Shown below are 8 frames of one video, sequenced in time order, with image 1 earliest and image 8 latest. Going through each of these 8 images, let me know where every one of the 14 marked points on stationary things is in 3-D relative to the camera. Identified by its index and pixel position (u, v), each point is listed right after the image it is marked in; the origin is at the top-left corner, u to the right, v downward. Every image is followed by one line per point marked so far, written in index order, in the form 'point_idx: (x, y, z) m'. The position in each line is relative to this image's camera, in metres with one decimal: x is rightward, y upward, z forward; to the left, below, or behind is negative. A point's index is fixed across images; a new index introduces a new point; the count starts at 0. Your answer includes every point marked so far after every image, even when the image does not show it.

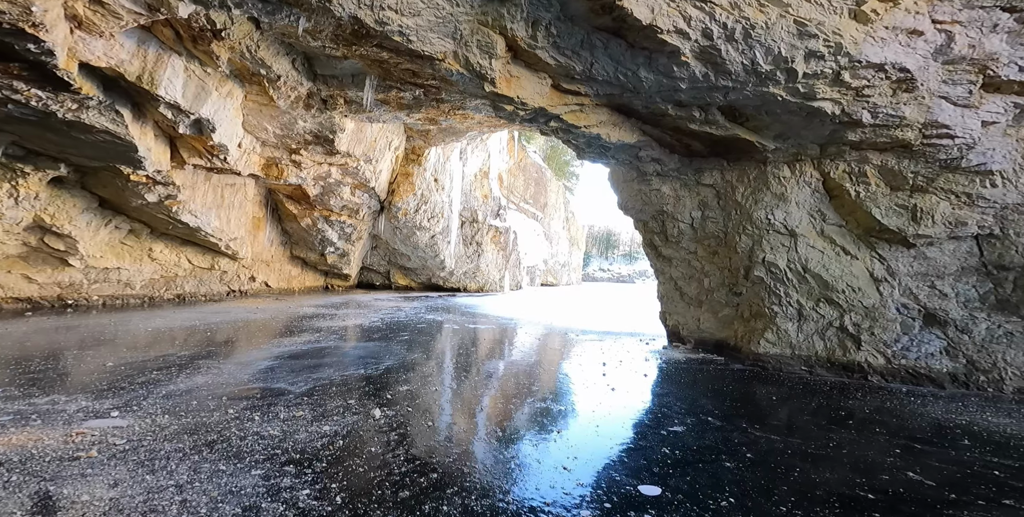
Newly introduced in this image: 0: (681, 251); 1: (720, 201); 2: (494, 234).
0: (+2.5, +0.1, +7.2) m
1: (+2.8, +0.8, +6.6) m
2: (-0.7, +0.9, +19.7) m
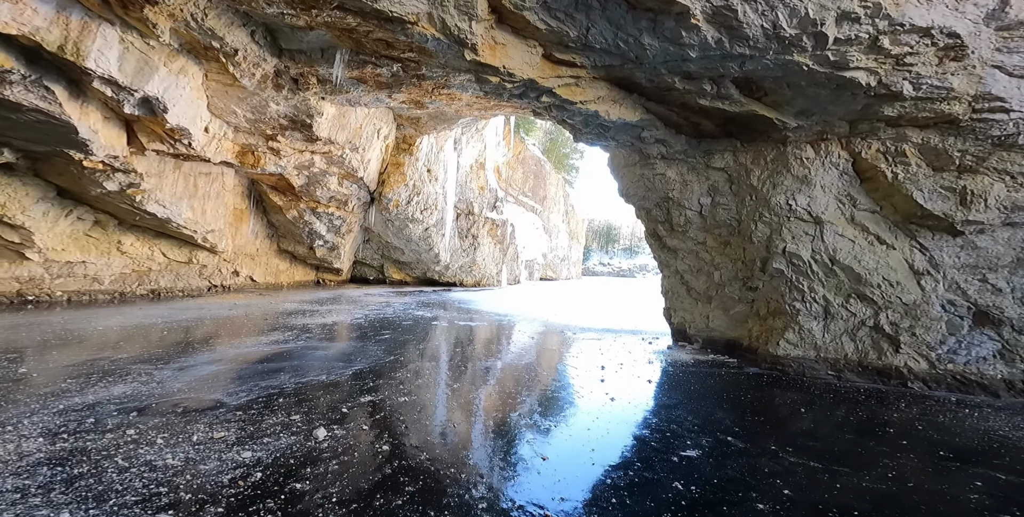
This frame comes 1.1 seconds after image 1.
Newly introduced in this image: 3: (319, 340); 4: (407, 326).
0: (+2.4, +0.2, +6.6) m
1: (+2.7, +0.9, +5.9) m
2: (-0.9, +1.2, +19.0) m
3: (-2.8, -1.1, +7.0) m
4: (-2.1, -1.3, +9.5) m
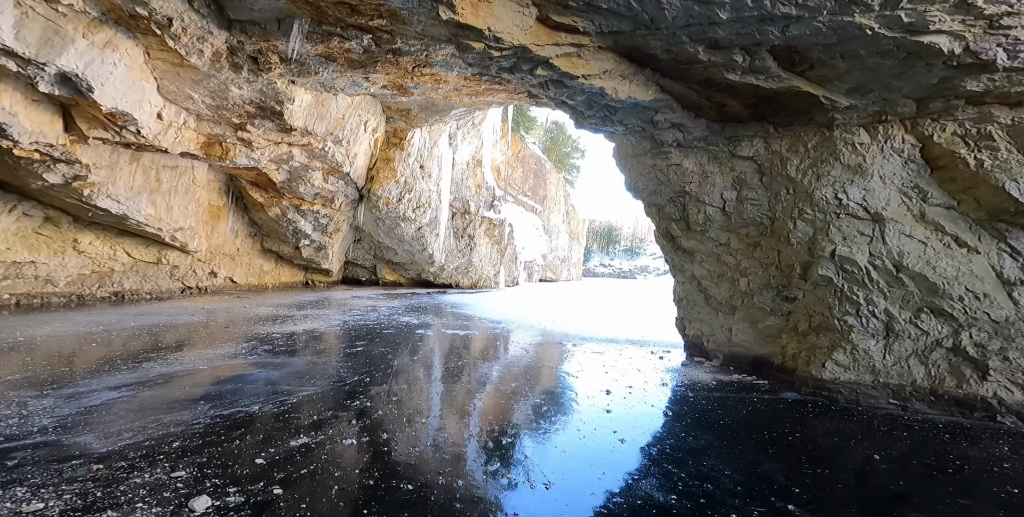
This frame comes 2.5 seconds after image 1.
0: (+2.3, +0.2, +5.6) m
1: (+2.6, +0.8, +5.0) m
2: (-1.0, +1.2, +18.1) m
3: (-2.9, -1.1, +6.1) m
4: (-2.2, -1.3, +8.6) m
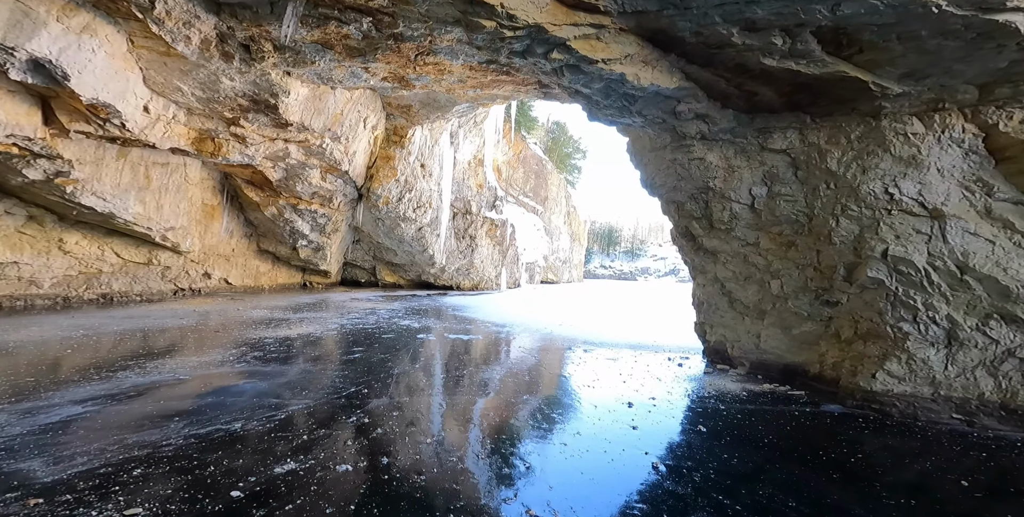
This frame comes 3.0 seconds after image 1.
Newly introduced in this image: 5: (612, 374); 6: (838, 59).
0: (+2.4, +0.2, +5.2) m
1: (+2.7, +0.8, +4.6) m
2: (-0.9, +1.1, +17.7) m
3: (-2.8, -1.2, +5.7) m
4: (-2.1, -1.3, +8.2) m
5: (+1.2, -1.4, +5.8) m
6: (+2.6, +1.6, +3.8) m
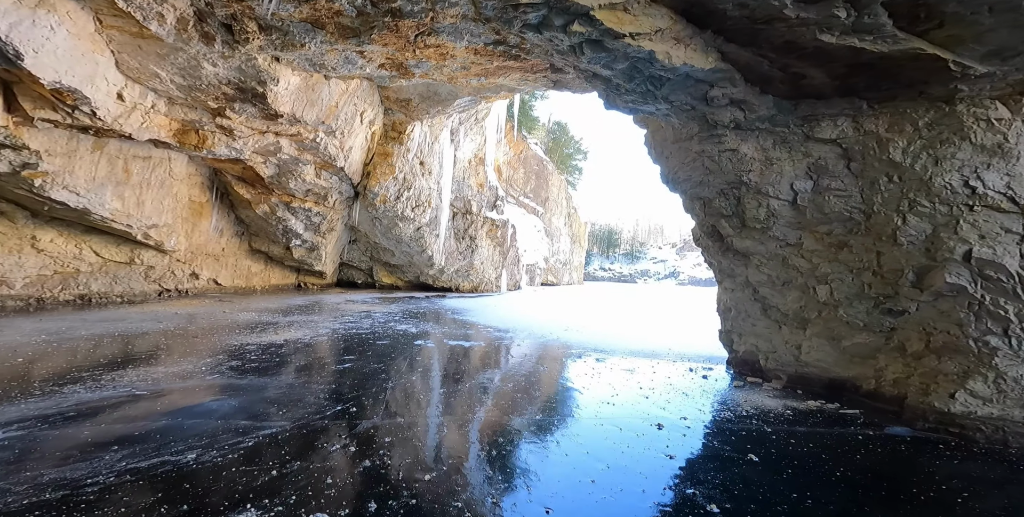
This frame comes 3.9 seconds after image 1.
0: (+2.5, +0.2, +4.7) m
1: (+2.8, +0.8, +4.1) m
2: (-0.8, +1.1, +17.2) m
3: (-2.7, -1.1, +5.1) m
4: (-2.0, -1.4, +7.6) m
5: (+1.3, -1.4, +5.3) m
6: (+2.7, +1.6, +3.3) m
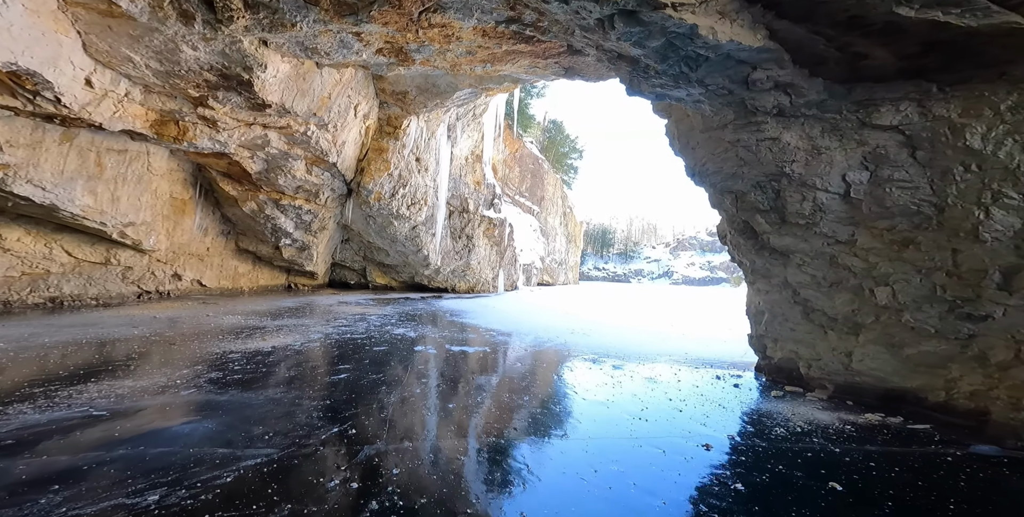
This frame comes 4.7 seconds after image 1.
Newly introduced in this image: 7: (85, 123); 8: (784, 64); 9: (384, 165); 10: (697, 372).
0: (+2.7, +0.2, +4.3) m
1: (+3.0, +0.8, +3.6) m
2: (-0.9, +1.1, +16.7) m
3: (-2.5, -1.1, +4.6) m
4: (-1.9, -1.4, +7.1) m
5: (+1.4, -1.4, +4.8) m
6: (+2.9, +1.6, +2.9) m
7: (-5.7, +1.8, +6.5) m
8: (+2.1, +1.5, +3.7) m
9: (-3.1, +2.3, +11.6) m
10: (+2.3, -1.4, +5.9) m
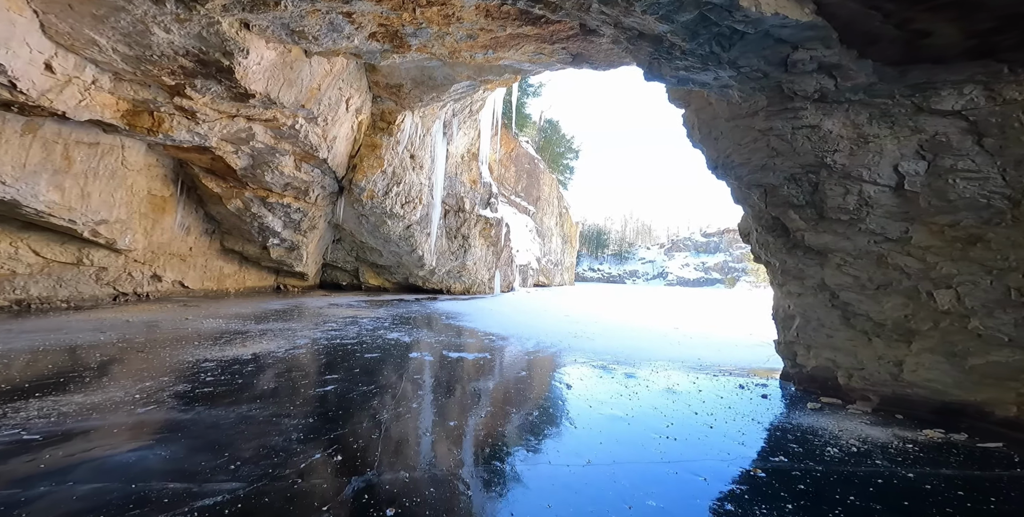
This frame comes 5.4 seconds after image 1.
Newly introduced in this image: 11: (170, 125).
0: (+2.8, +0.2, +3.9) m
1: (+3.1, +0.8, +3.2) m
2: (-1.0, +1.1, +16.2) m
3: (-2.4, -1.1, +4.1) m
4: (-1.8, -1.4, +6.6) m
5: (+1.5, -1.4, +4.4) m
6: (+3.0, +1.6, +2.5) m
7: (-5.6, +1.8, +5.9) m
8: (+2.2, +1.6, +3.3) m
9: (-3.1, +2.3, +11.2) m
10: (+2.3, -1.4, +5.5) m
11: (-5.0, +2.0, +7.2) m
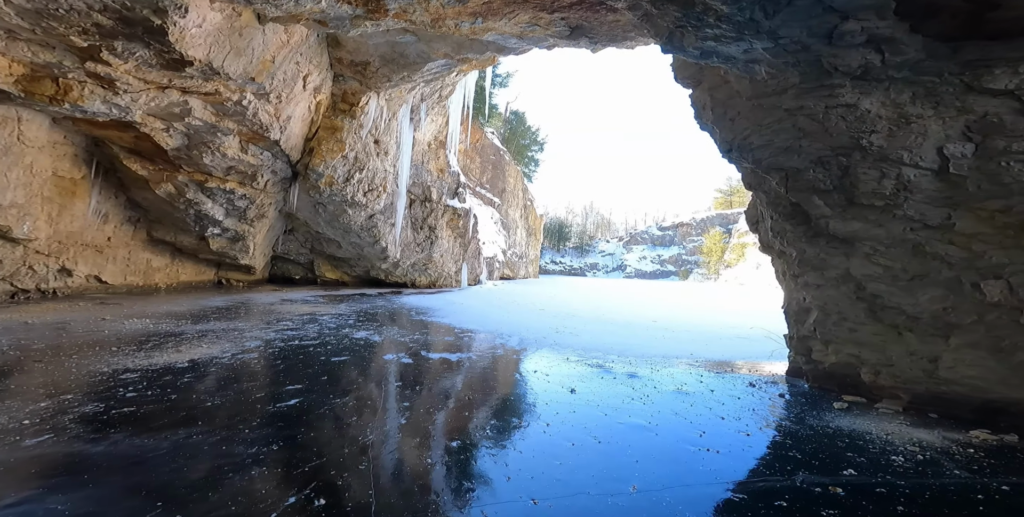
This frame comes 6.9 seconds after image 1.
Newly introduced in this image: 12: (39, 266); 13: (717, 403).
0: (+2.9, +0.3, +3.6) m
1: (+3.3, +0.9, +3.0) m
2: (-2.0, +1.3, +15.5) m
3: (-2.3, -1.0, +3.4) m
4: (-2.0, -1.2, +5.9) m
5: (+1.6, -1.3, +4.1) m
6: (+3.2, +1.7, +2.2) m
7: (-5.6, +2.0, +4.9) m
8: (+2.4, +1.6, +3.0) m
9: (-3.7, +2.4, +10.3) m
10: (+2.3, -1.3, +5.2) m
11: (-5.1, +2.1, +6.1) m
12: (-7.4, -0.1, +7.9) m
13: (+1.9, -1.3, +4.3) m
